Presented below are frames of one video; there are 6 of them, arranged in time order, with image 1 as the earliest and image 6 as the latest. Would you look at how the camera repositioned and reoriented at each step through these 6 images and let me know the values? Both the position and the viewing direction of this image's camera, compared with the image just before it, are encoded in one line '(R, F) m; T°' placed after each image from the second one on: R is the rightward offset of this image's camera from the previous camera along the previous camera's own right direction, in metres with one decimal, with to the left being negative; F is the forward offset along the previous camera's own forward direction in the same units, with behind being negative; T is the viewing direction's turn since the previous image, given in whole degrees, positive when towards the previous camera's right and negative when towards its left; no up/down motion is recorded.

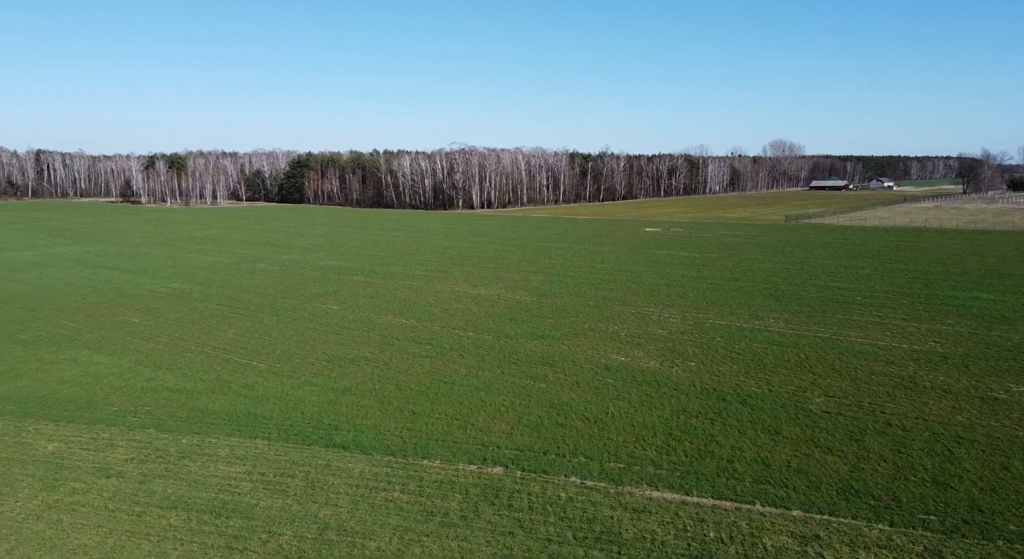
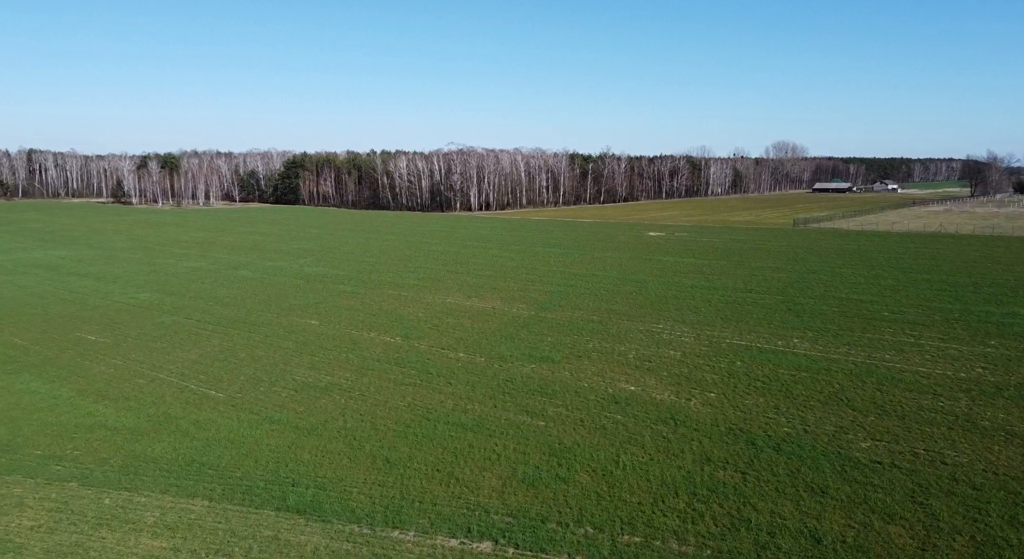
(+0.1, +2.4) m; 0°
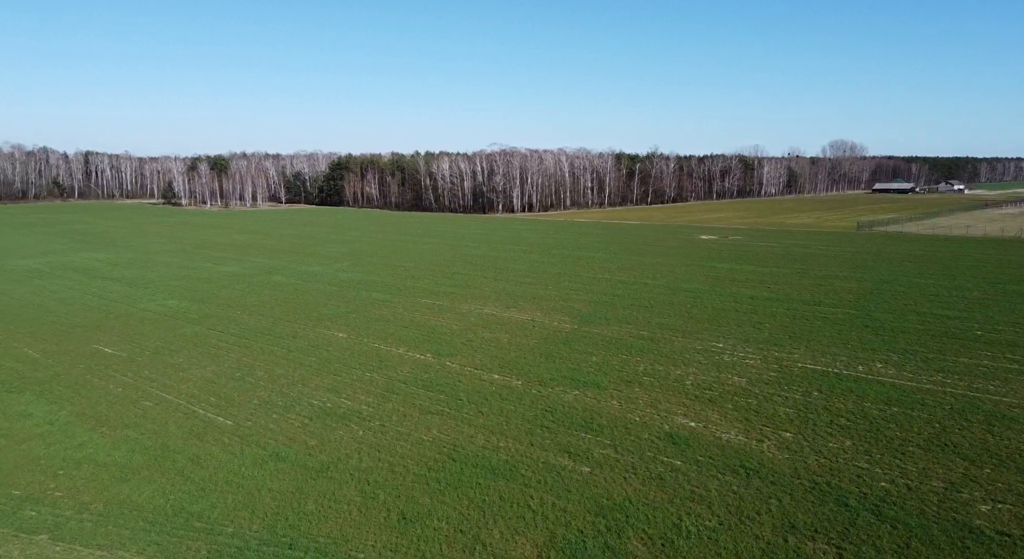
(0.0, +2.2) m; -4°
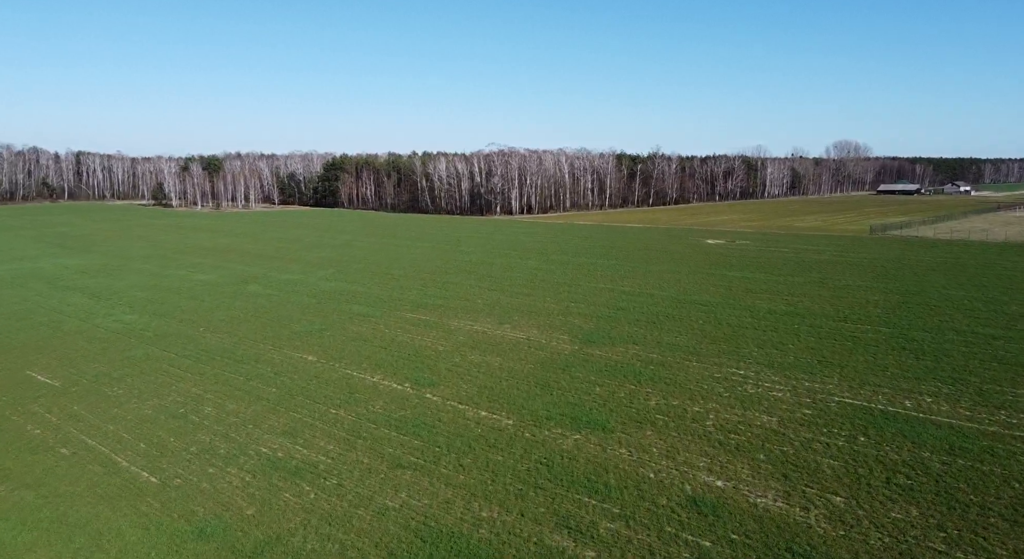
(+0.2, +2.8) m; 0°
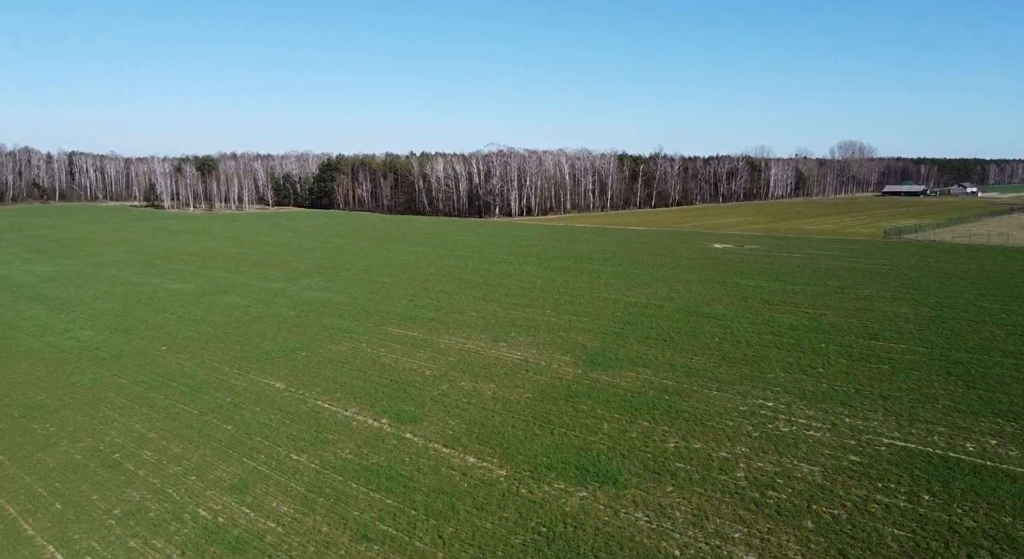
(+0.1, +2.5) m; 0°
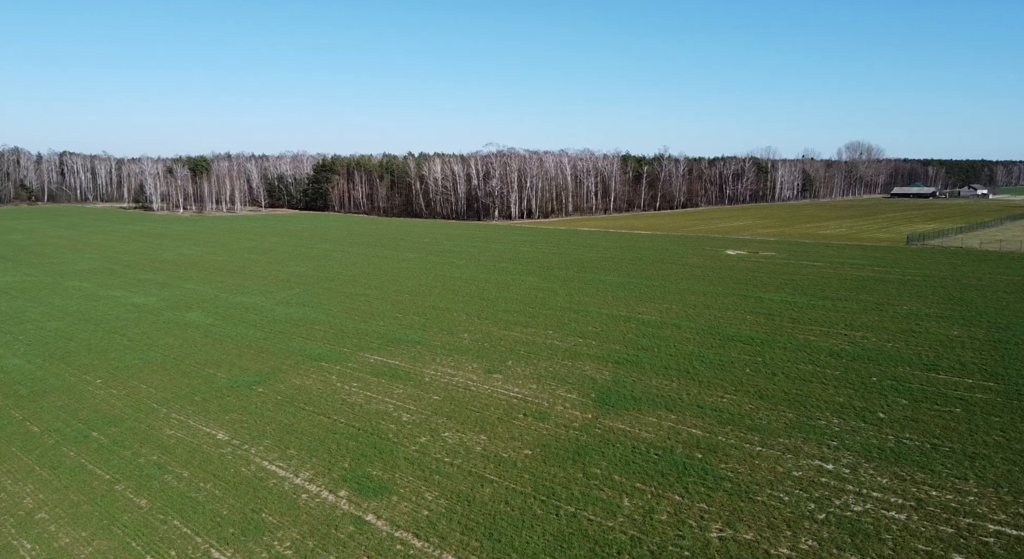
(+0.1, +3.4) m; 0°
